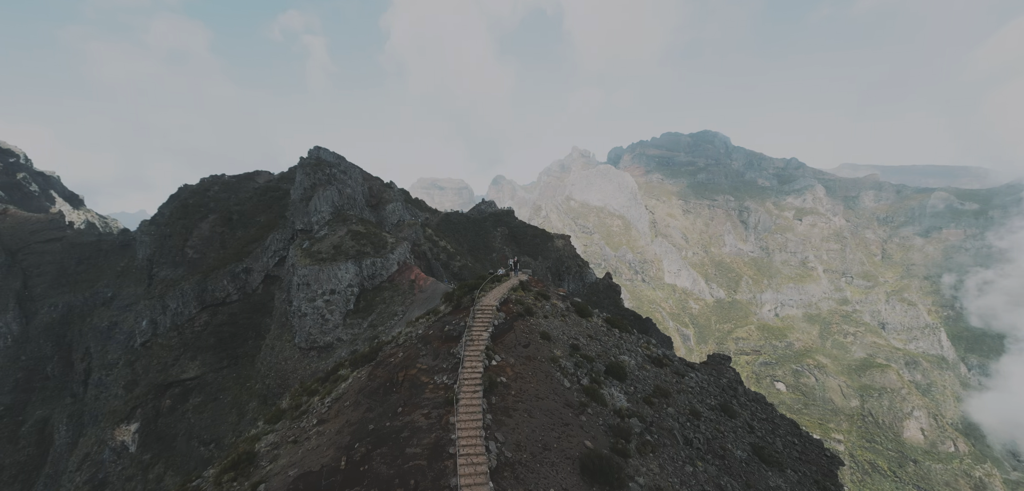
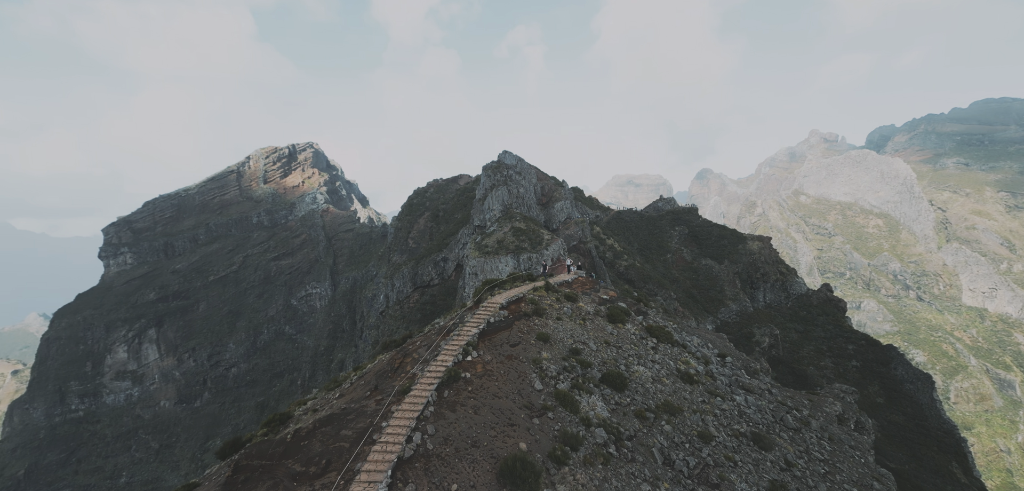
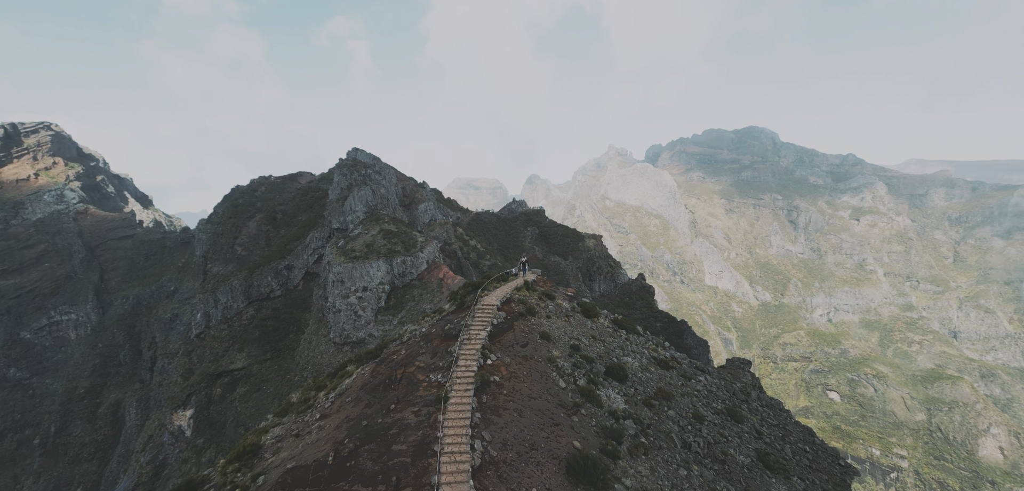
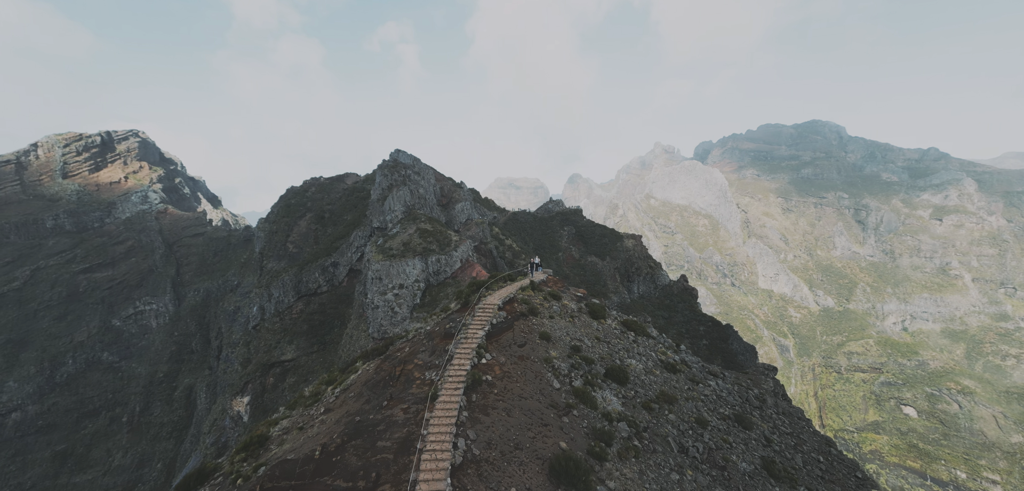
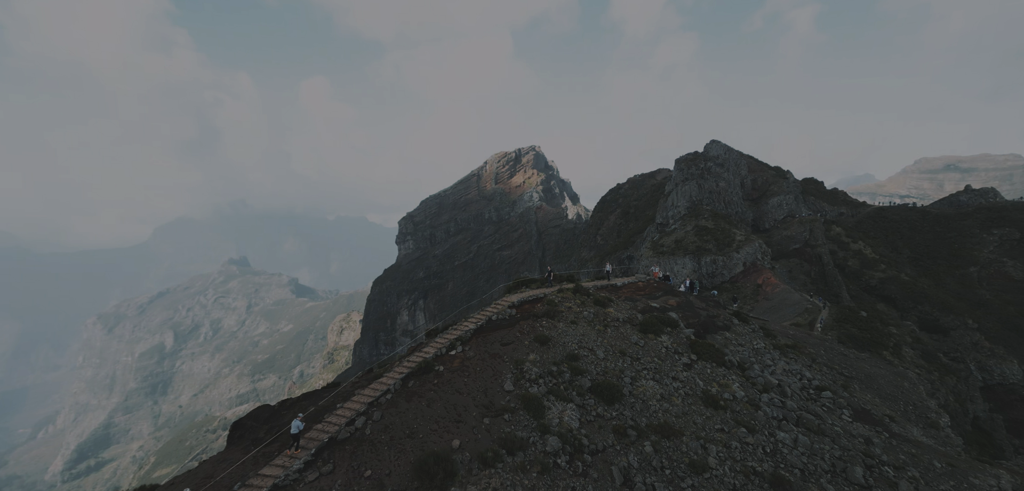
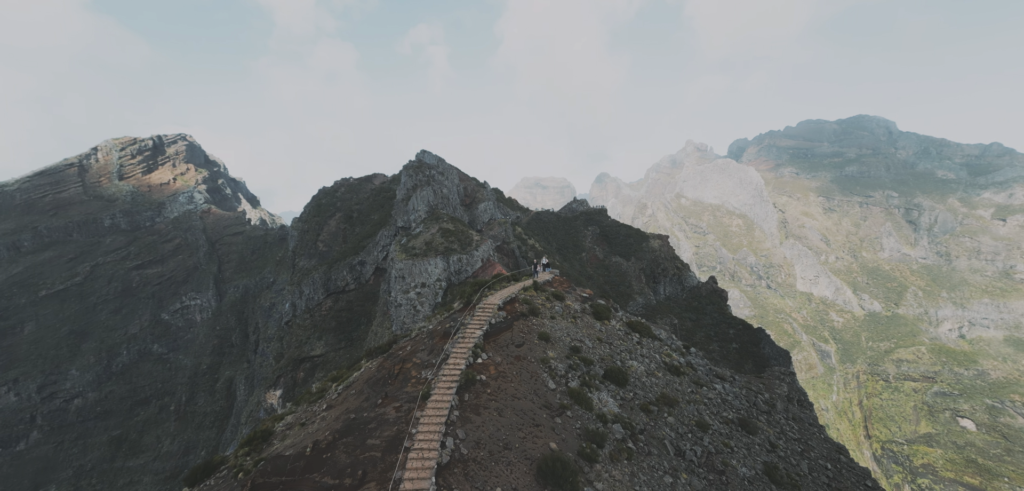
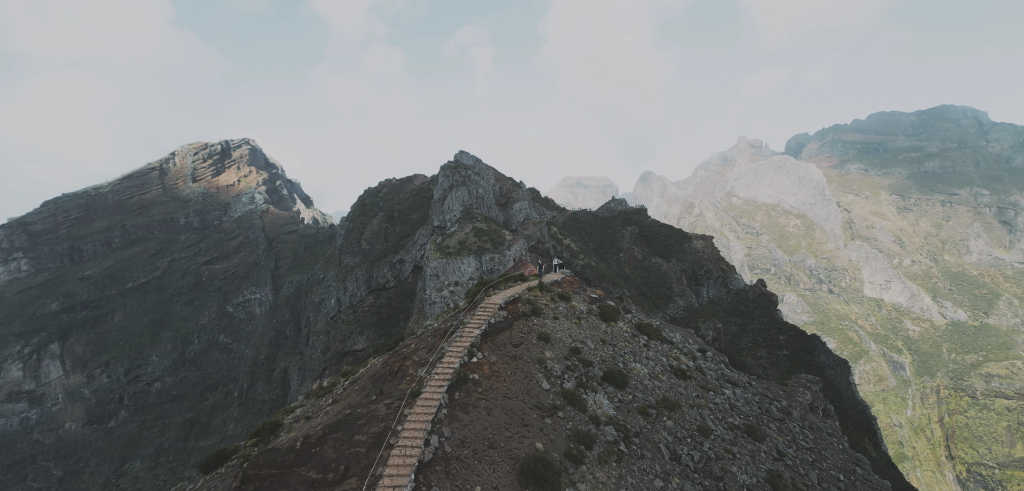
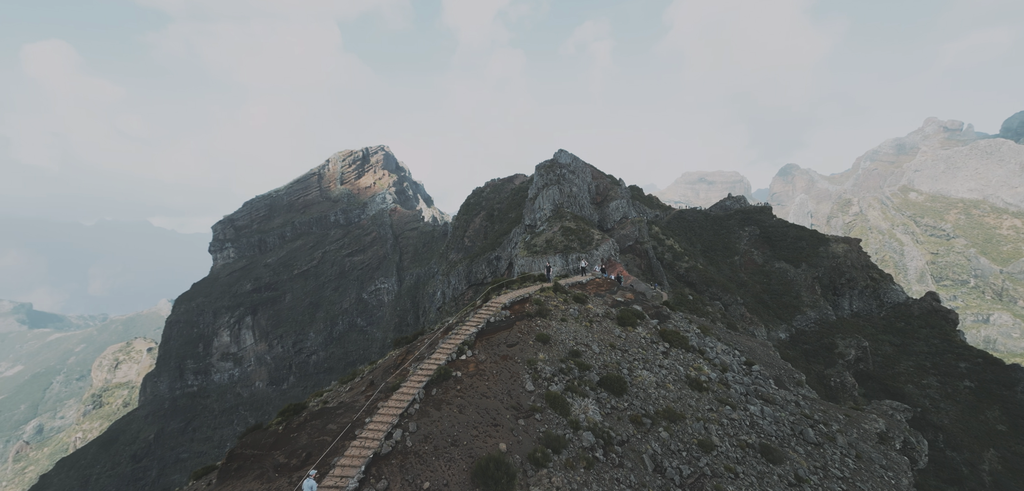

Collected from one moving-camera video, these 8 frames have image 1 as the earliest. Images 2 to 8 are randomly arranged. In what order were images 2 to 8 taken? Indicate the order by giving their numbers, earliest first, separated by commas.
3, 4, 6, 7, 2, 8, 5
